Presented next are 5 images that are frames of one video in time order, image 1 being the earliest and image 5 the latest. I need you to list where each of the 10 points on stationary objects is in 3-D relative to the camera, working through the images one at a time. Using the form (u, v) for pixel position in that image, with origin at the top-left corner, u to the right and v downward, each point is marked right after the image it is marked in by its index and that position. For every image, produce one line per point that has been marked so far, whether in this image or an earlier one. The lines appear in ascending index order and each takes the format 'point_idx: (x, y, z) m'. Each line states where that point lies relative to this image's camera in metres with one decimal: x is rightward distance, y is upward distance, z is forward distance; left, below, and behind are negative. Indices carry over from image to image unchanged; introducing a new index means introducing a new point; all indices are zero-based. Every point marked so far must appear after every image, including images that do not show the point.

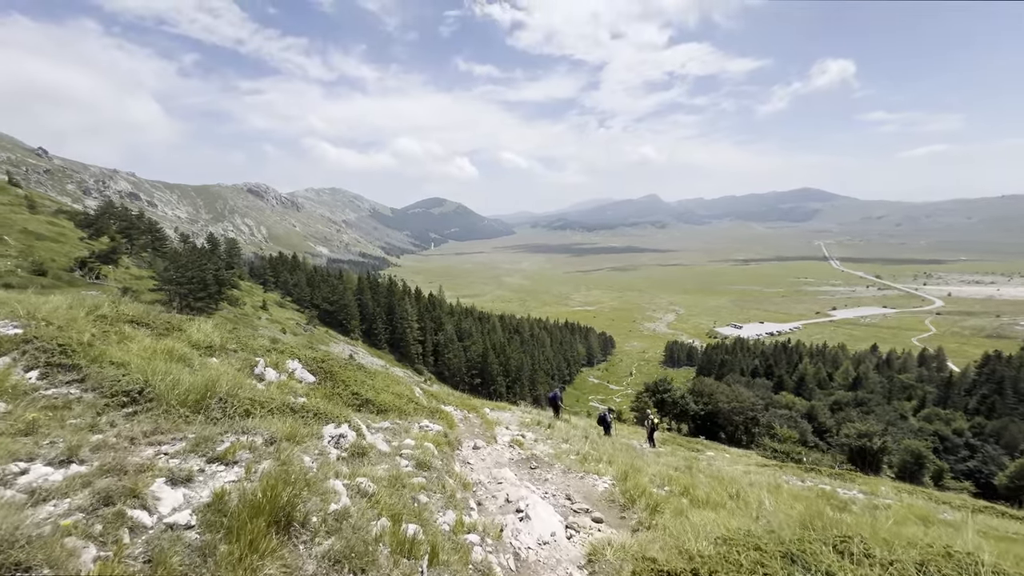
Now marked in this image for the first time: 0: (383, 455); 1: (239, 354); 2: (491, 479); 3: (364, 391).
0: (-3.3, -4.4, +11.1) m
1: (-10.4, -2.5, +16.4) m
2: (-0.6, -5.5, +12.2) m
3: (-6.4, -4.4, +18.5) m
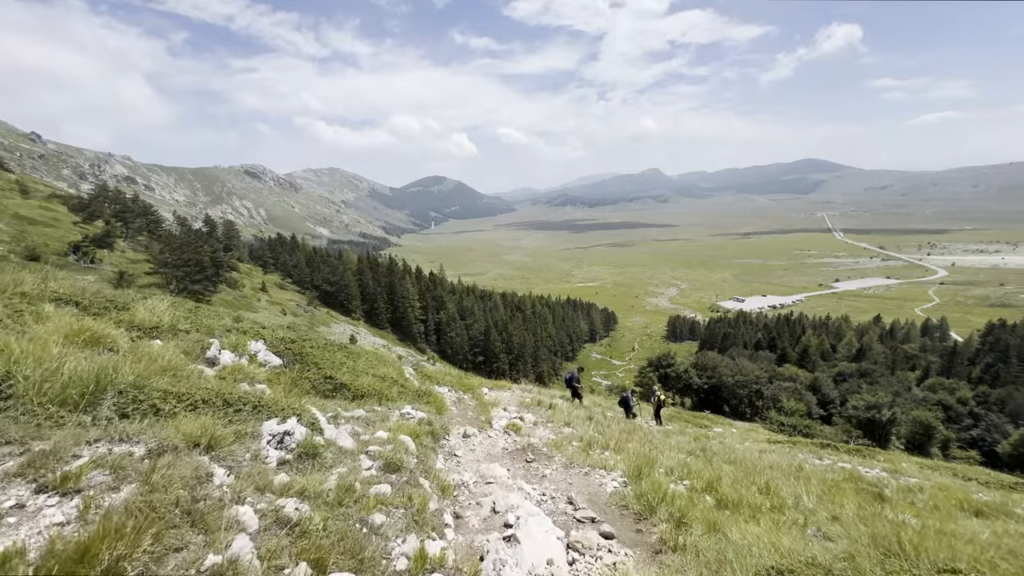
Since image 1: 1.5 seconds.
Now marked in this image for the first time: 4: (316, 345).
0: (-3.6, -3.6, +9.1) m
1: (-10.7, -1.6, +14.3) m
2: (-0.8, -4.5, +10.2) m
3: (-6.6, -3.2, +16.5) m
4: (-8.9, -2.6, +19.5) m
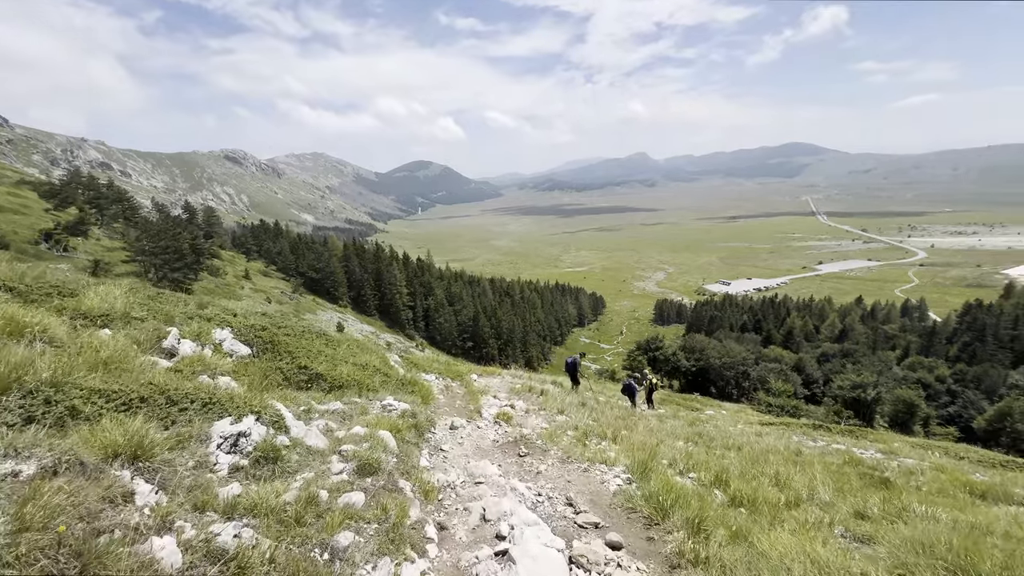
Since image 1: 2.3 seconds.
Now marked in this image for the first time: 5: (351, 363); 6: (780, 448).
0: (-3.7, -3.2, +7.9) m
1: (-11.0, -1.1, +12.9) m
2: (-1.0, -4.1, +9.2) m
3: (-7.0, -2.6, +15.3) m
4: (-9.3, -1.9, +18.2) m
5: (-6.5, -3.0, +17.3) m
6: (+12.2, -7.3, +19.7) m
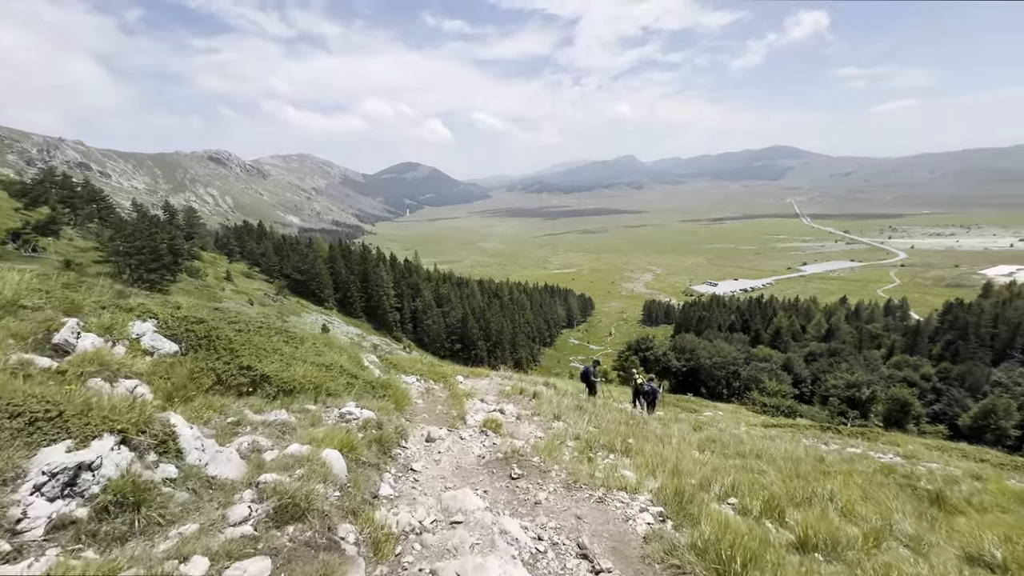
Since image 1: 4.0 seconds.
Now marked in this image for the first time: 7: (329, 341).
0: (-3.9, -2.6, +5.4) m
1: (-11.2, -0.6, +10.1) m
2: (-1.1, -3.5, +6.7) m
3: (-7.3, -2.1, +12.6) m
4: (-9.7, -1.4, +15.5) m
5: (-6.9, -2.6, +14.7) m
6: (+11.8, -6.8, +17.6) m
7: (-8.5, -2.4, +19.8) m
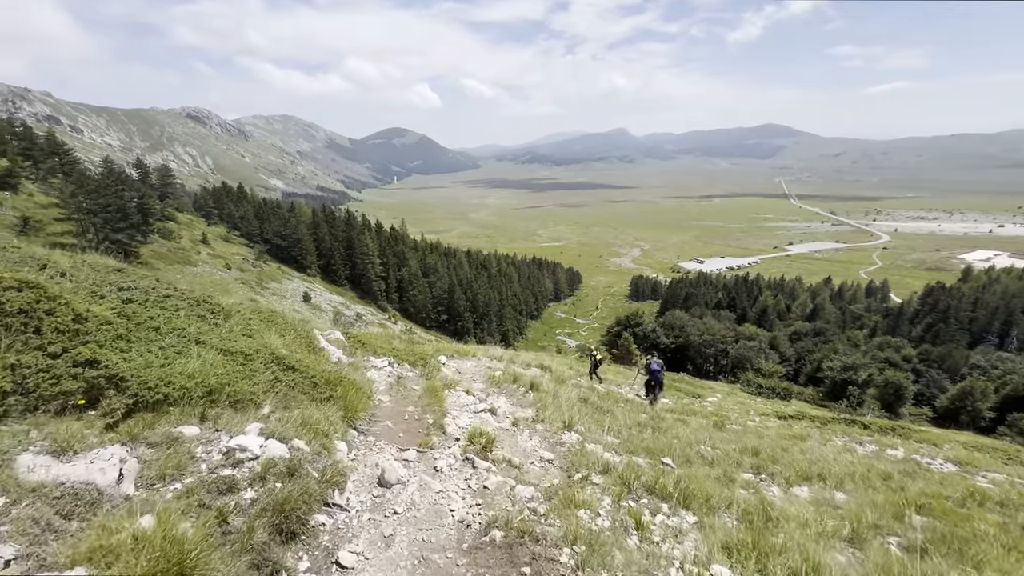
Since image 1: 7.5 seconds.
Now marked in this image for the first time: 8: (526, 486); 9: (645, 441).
0: (-3.6, -2.2, +1.1) m
1: (-11.1, +0.3, +5.5) m
2: (-0.9, -3.1, +2.6) m
3: (-7.3, -1.2, +8.2) m
4: (-9.8, -0.2, +10.9) m
5: (-6.9, -1.5, +10.3) m
6: (+11.5, -6.0, +14.0) m
7: (-8.6, -1.0, +15.3) m
8: (+0.1, -3.5, +7.6) m
9: (+3.9, -4.3, +12.5) m
